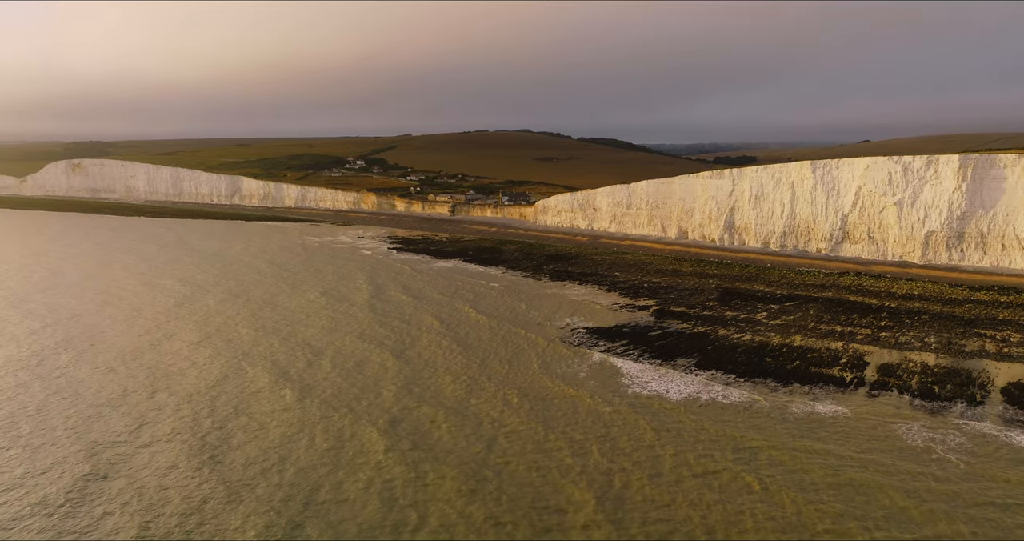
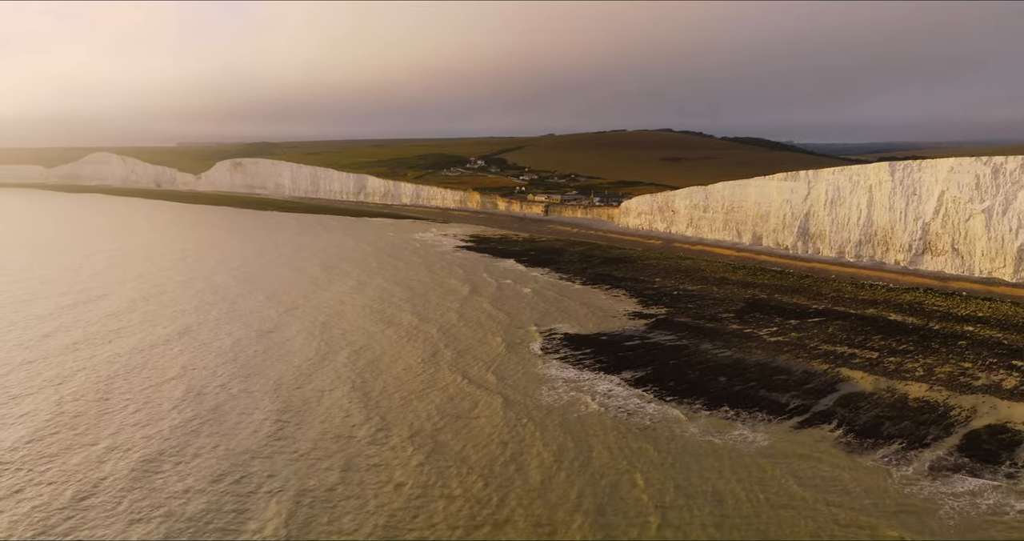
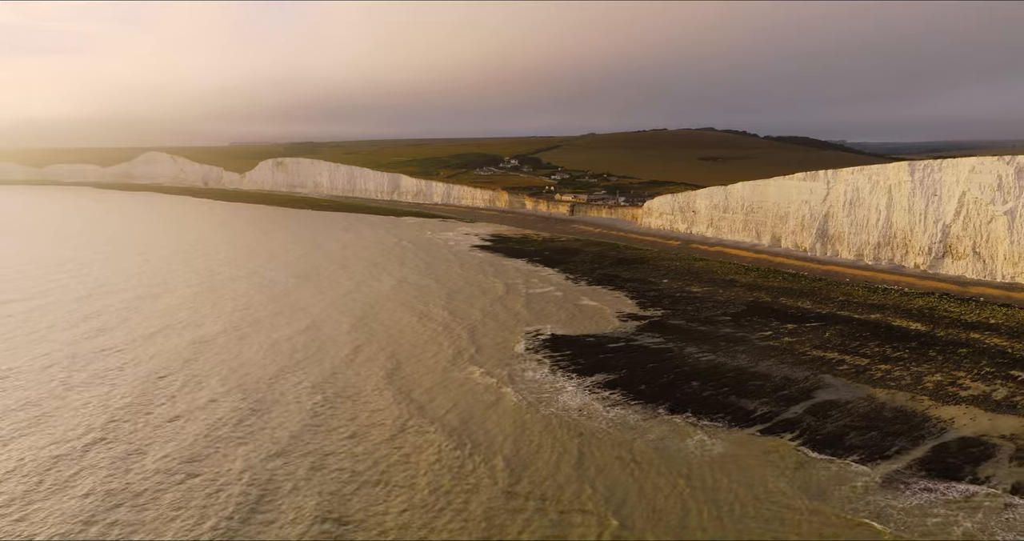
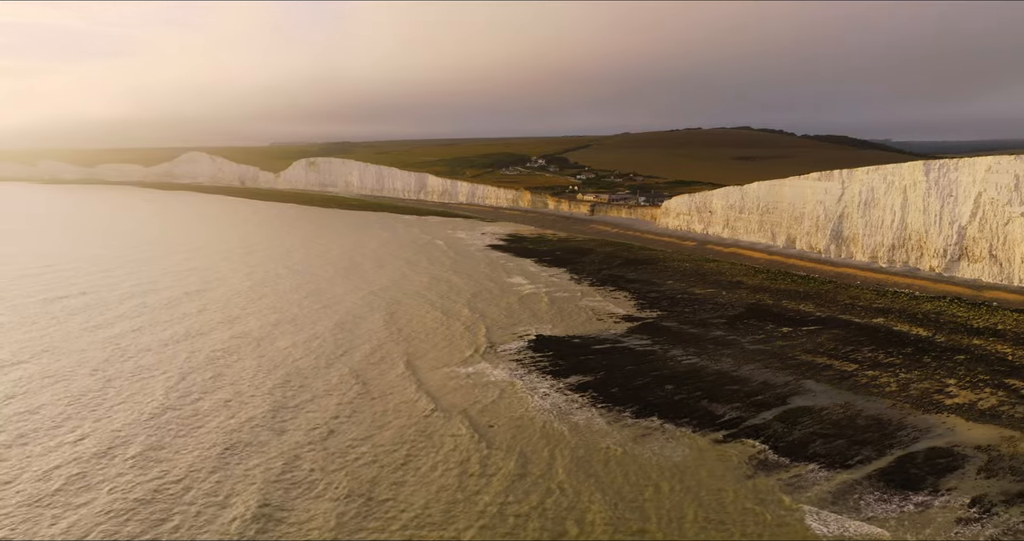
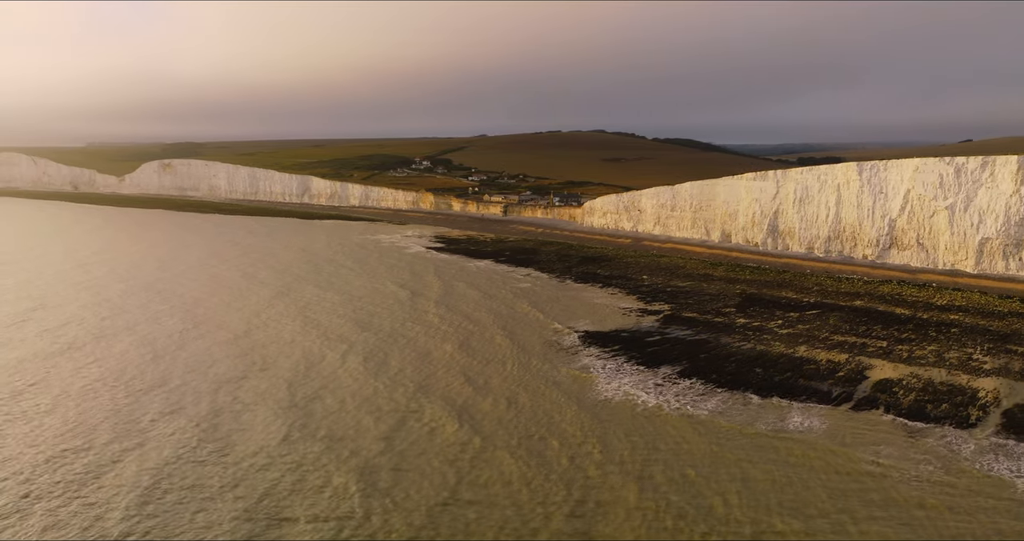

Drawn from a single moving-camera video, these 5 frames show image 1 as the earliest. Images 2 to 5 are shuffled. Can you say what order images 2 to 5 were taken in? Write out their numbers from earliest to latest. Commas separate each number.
5, 2, 3, 4
